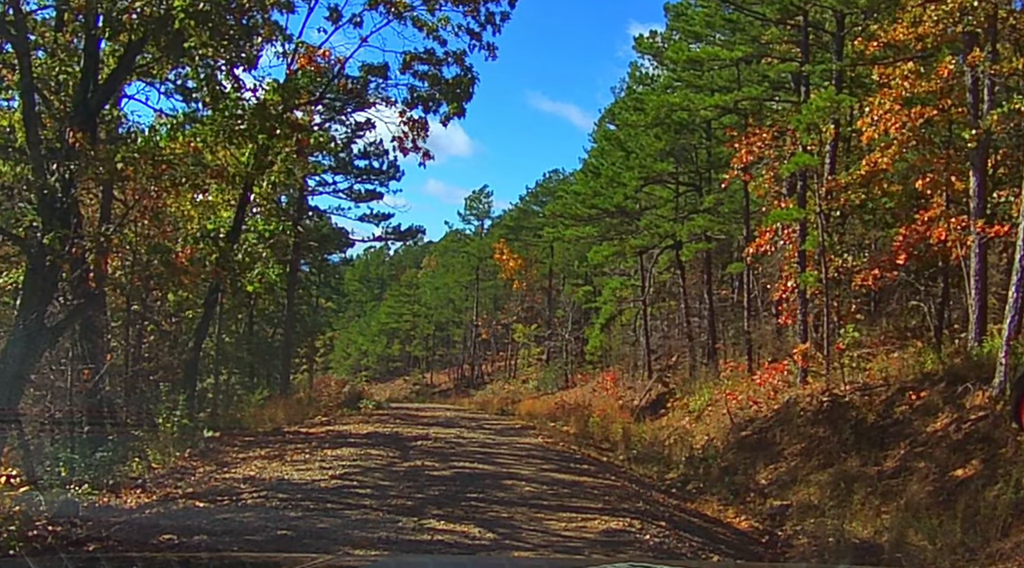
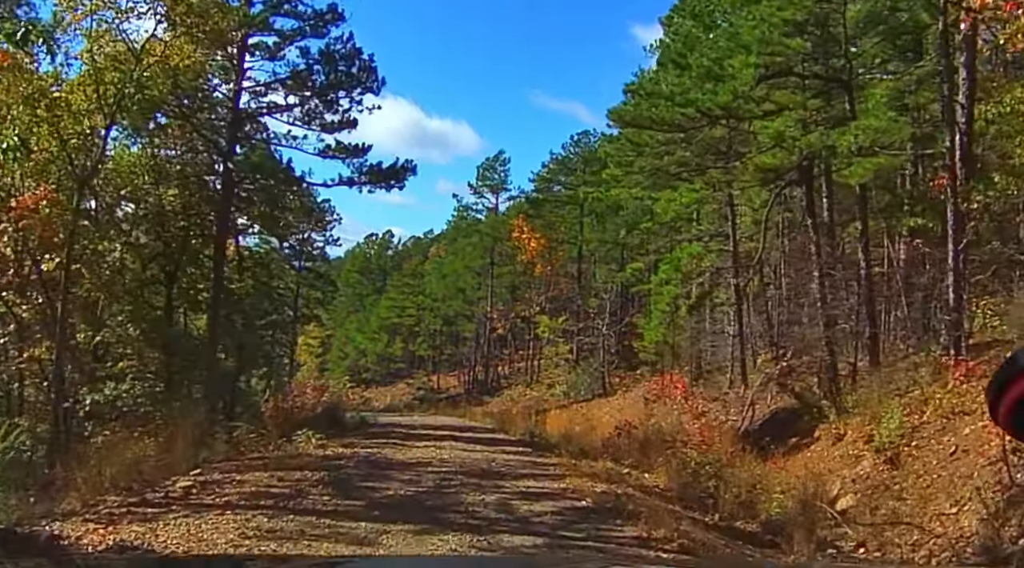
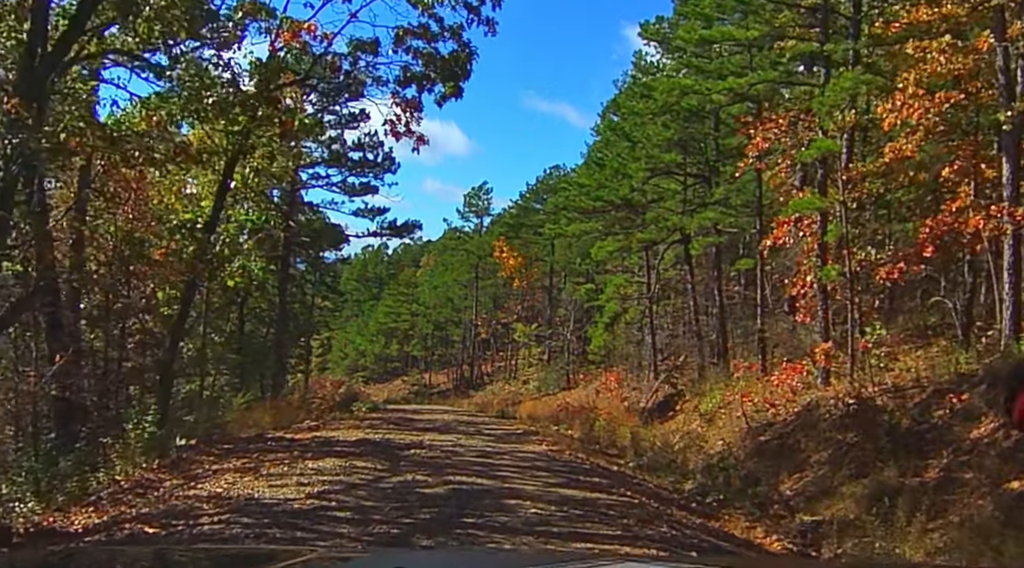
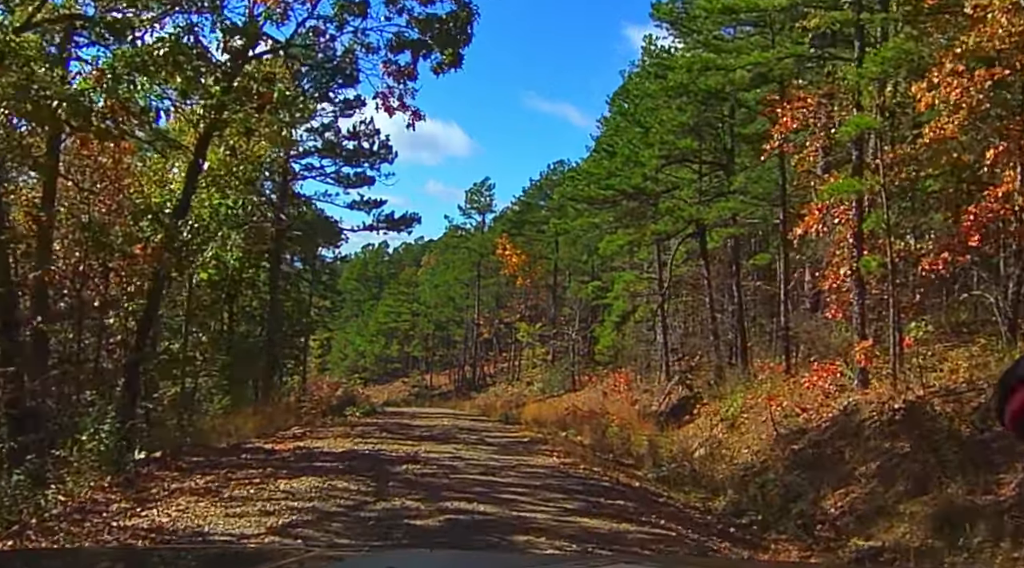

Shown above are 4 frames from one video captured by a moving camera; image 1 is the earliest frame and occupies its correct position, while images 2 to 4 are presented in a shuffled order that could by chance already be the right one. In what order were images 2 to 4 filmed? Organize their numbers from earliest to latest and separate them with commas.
3, 4, 2
